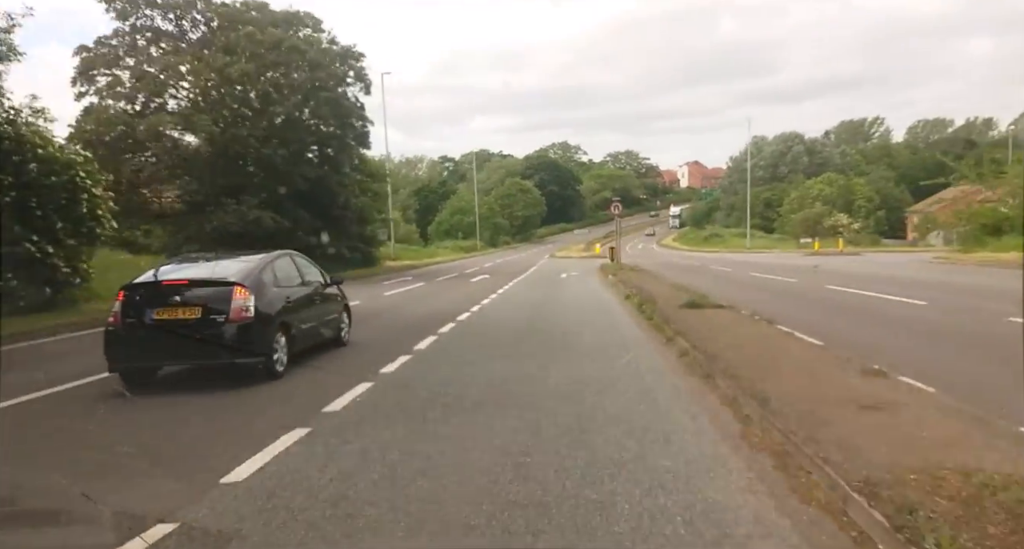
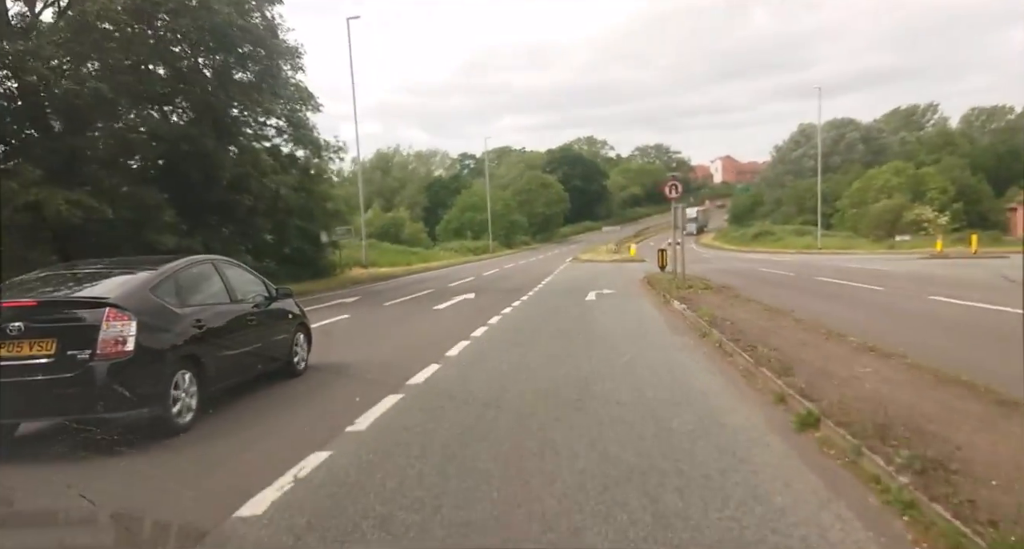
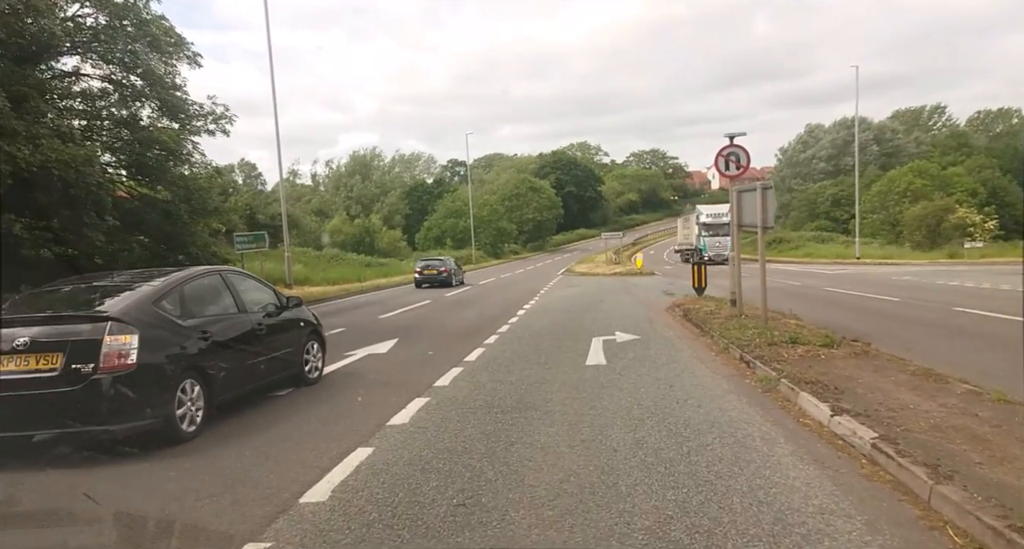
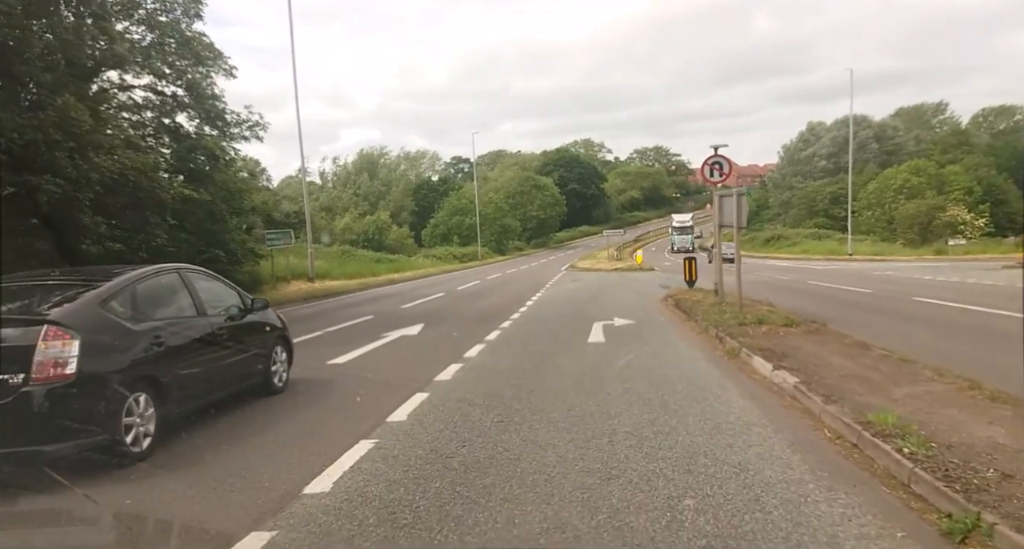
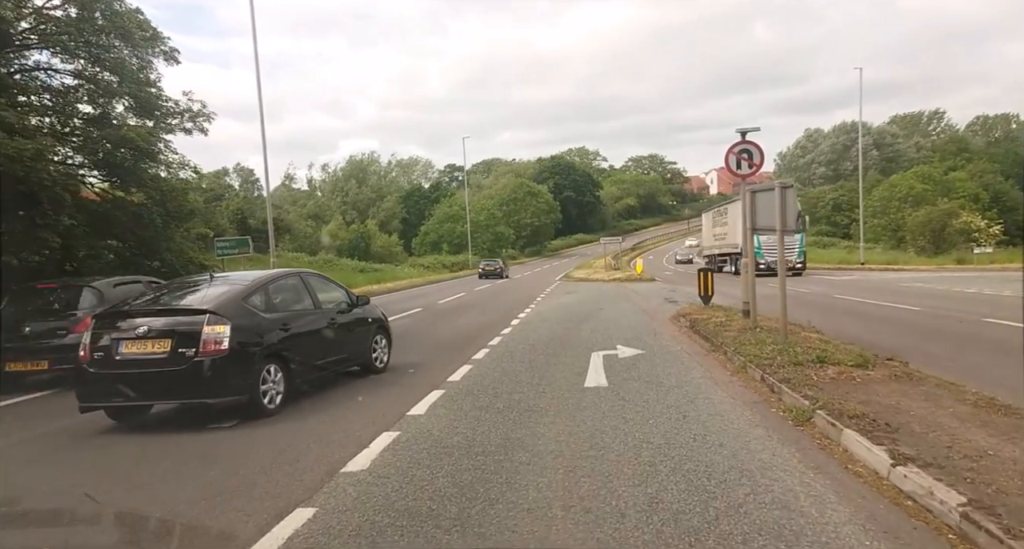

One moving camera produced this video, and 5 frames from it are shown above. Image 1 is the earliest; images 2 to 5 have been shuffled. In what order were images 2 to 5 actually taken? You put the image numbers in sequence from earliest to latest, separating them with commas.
2, 4, 3, 5
